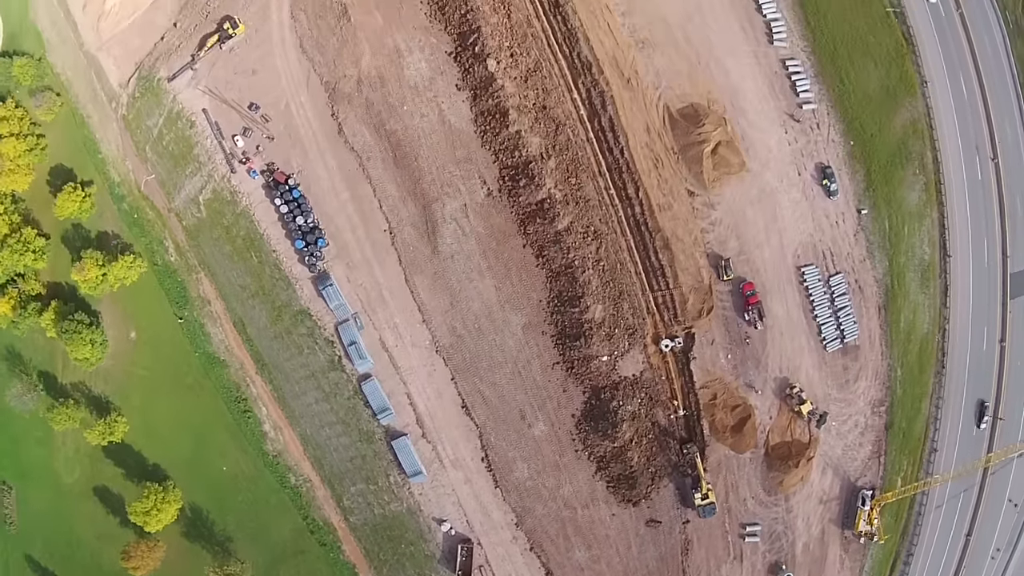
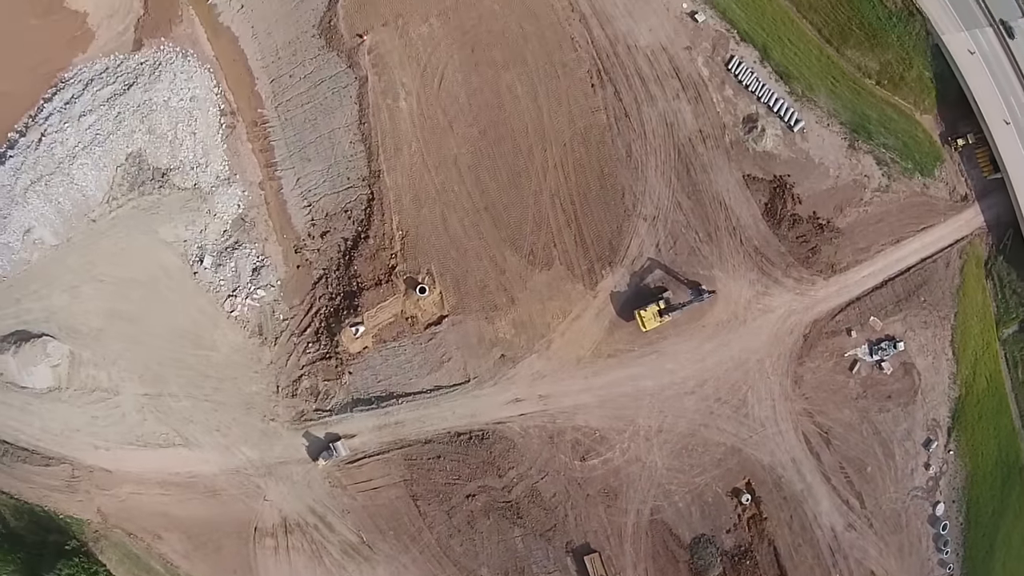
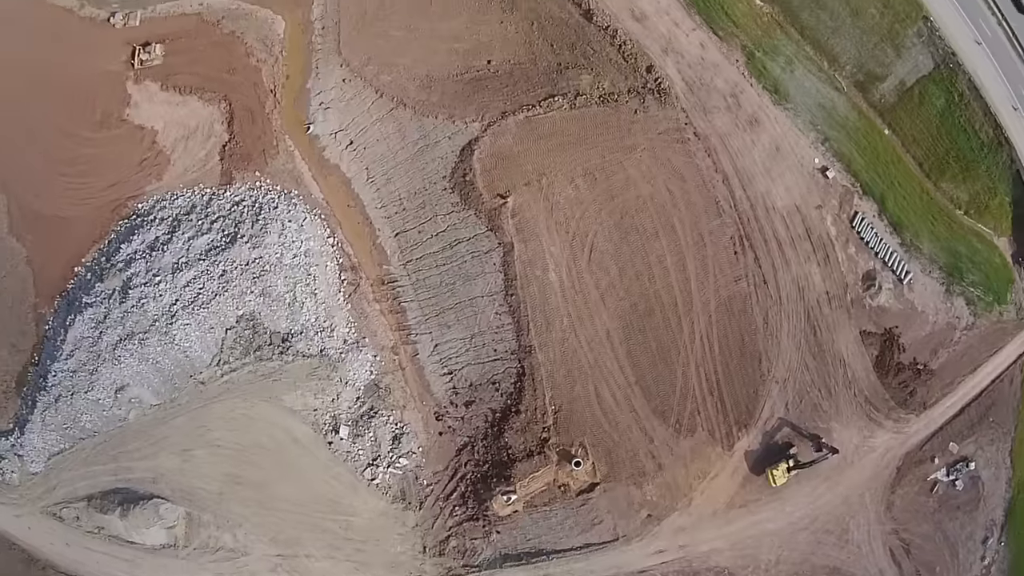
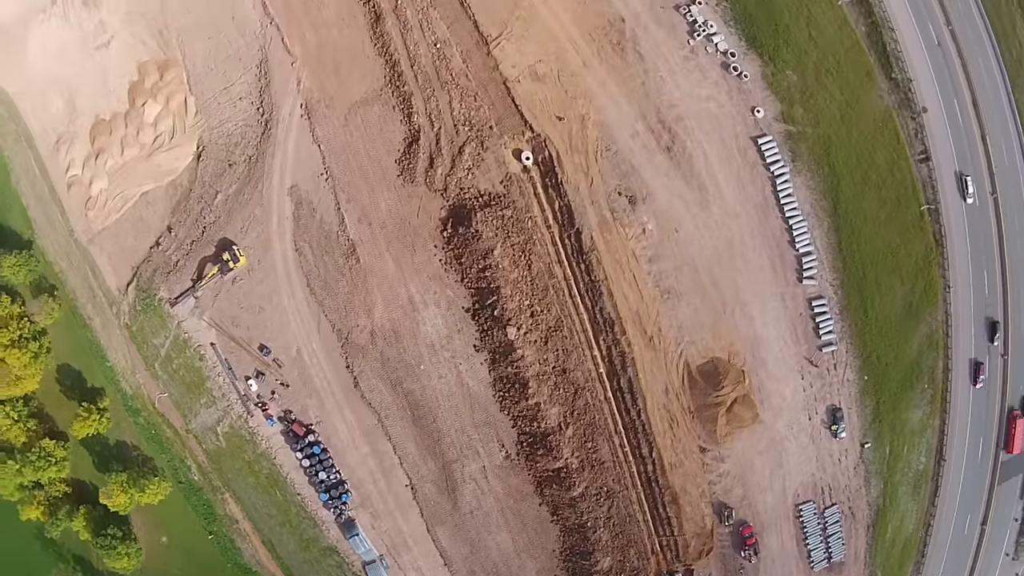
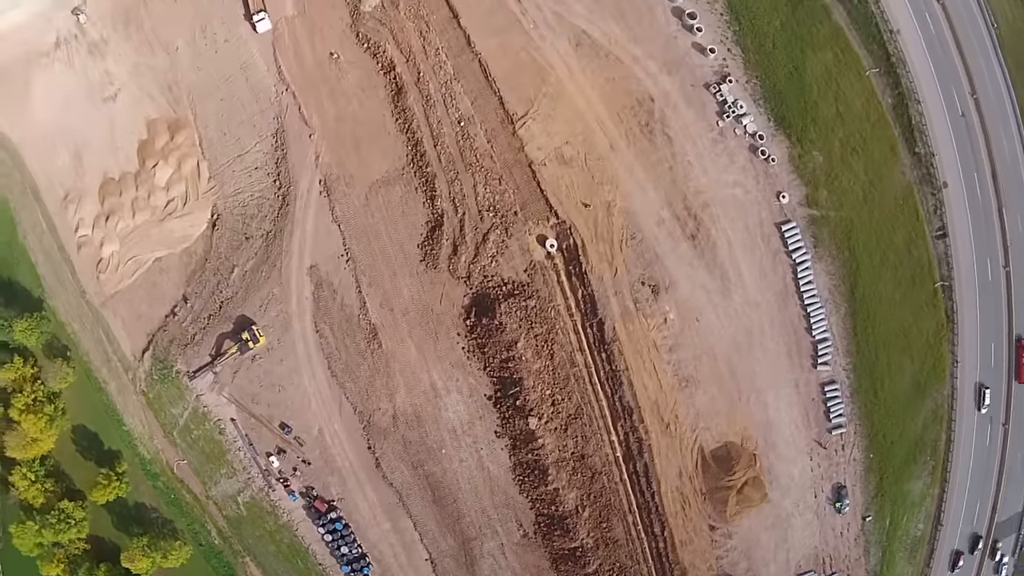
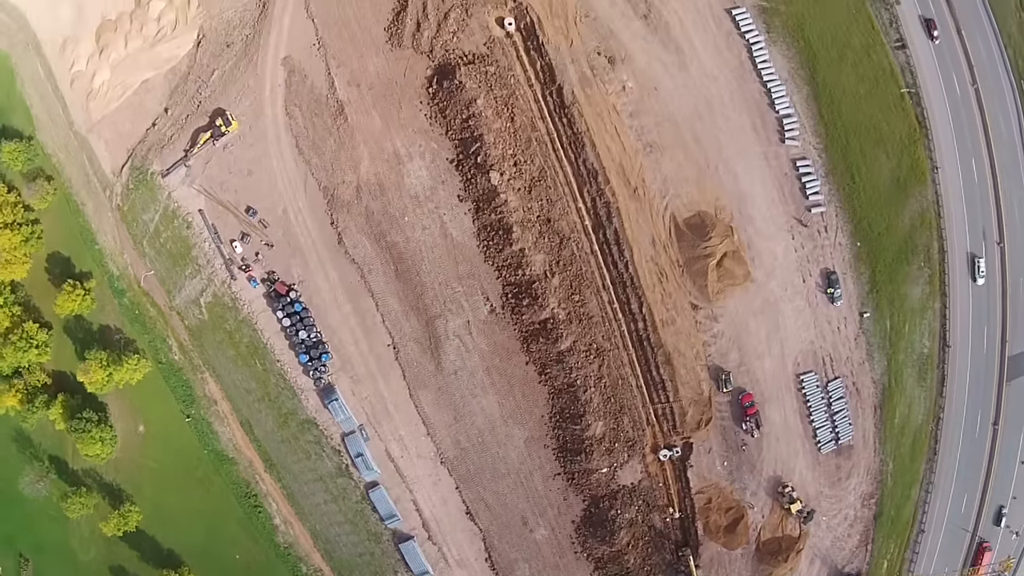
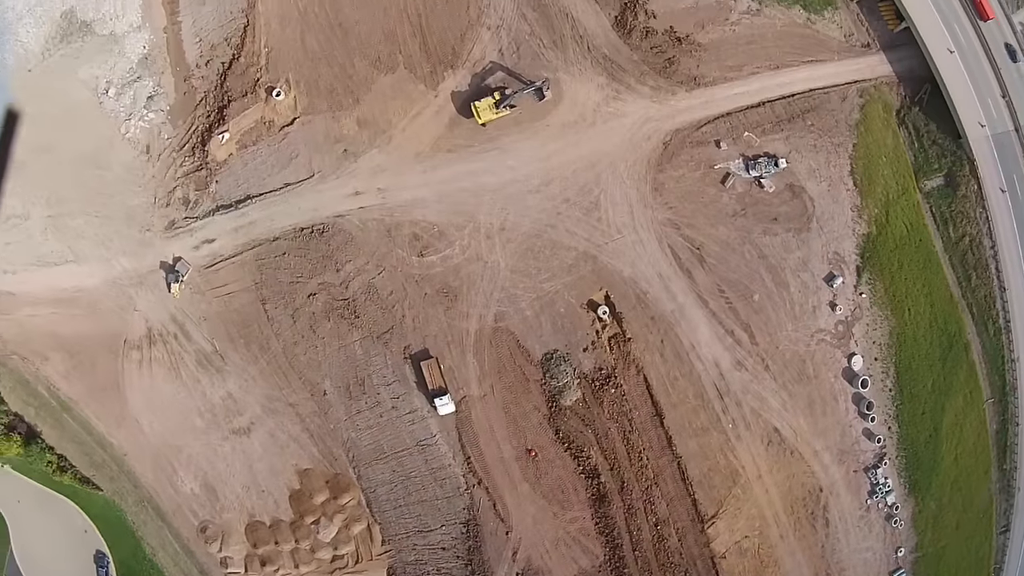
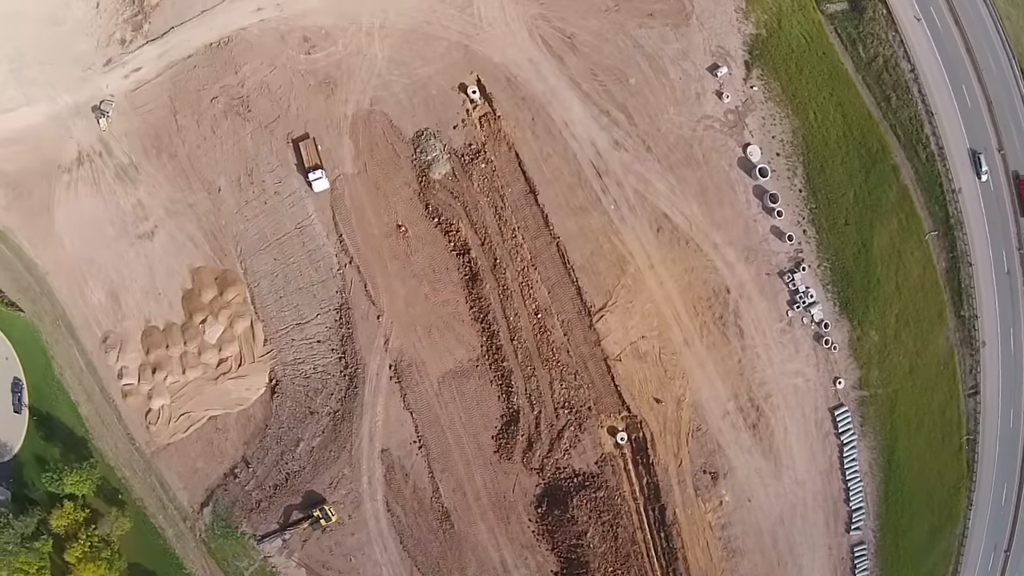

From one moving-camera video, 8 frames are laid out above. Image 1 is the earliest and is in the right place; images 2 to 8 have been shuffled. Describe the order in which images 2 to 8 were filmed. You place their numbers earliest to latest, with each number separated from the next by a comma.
6, 4, 5, 8, 7, 2, 3
